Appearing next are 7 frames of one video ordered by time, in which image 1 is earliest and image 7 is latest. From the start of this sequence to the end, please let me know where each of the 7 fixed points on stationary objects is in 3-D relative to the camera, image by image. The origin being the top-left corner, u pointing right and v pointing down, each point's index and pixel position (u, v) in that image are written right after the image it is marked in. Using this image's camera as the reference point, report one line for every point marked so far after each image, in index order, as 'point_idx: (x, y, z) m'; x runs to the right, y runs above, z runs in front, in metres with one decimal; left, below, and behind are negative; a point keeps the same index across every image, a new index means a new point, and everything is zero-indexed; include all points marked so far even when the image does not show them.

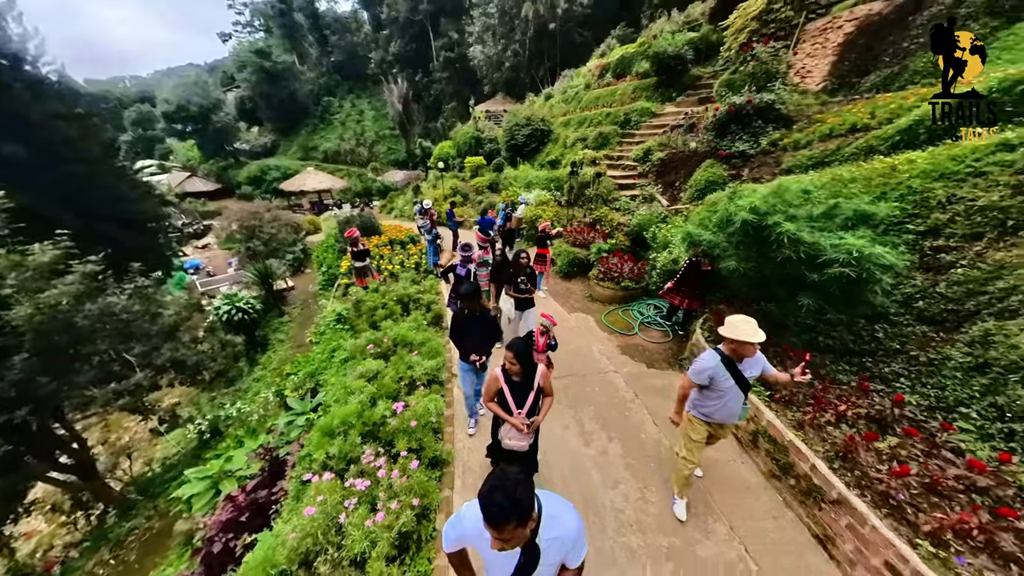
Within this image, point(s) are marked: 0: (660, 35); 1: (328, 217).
0: (+7.5, +12.7, +14.8) m
1: (-12.0, +4.5, +19.2) m
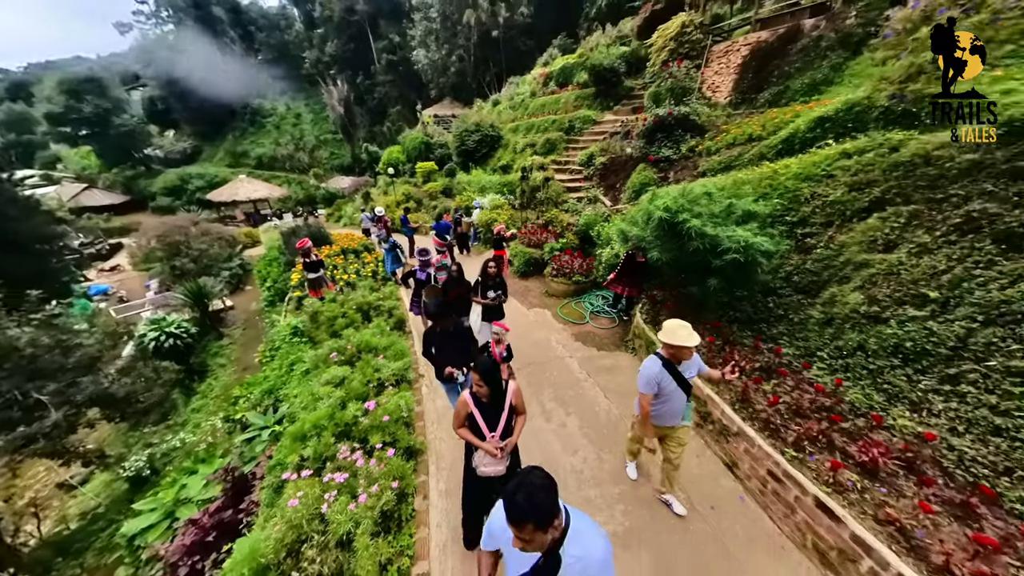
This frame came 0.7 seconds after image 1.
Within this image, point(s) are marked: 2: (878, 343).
0: (+4.5, +13.0, +16.1) m
1: (-14.7, +3.5, +17.9) m
2: (+3.6, -0.6, +2.9) m
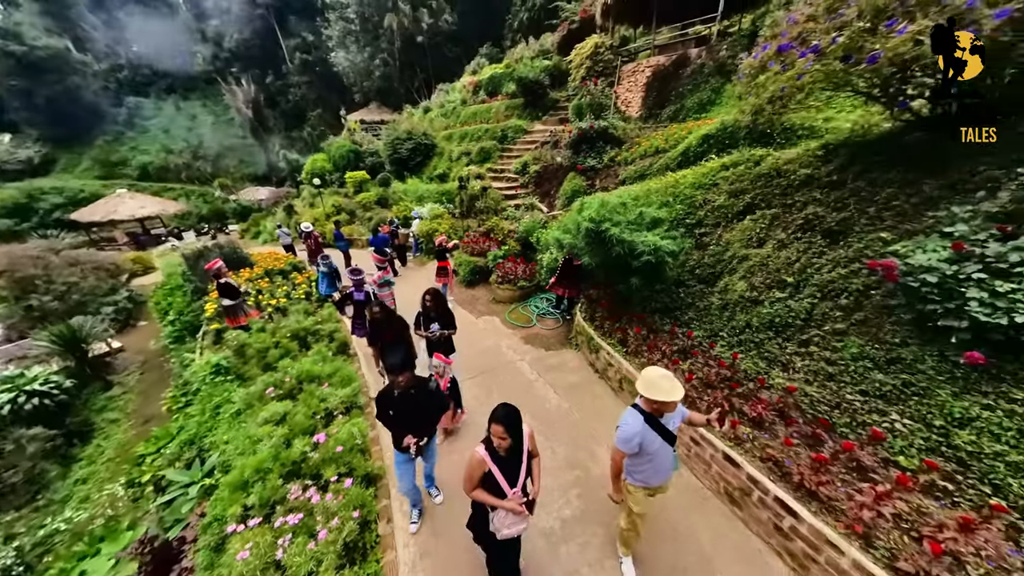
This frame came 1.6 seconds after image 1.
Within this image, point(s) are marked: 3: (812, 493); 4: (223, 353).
0: (+0.5, +12.9, +16.9) m
1: (-17.9, +1.8, +15.3) m
2: (+3.1, -0.4, +3.6) m
3: (+2.5, -1.7, +2.5) m
4: (-5.4, -1.2, +5.6) m
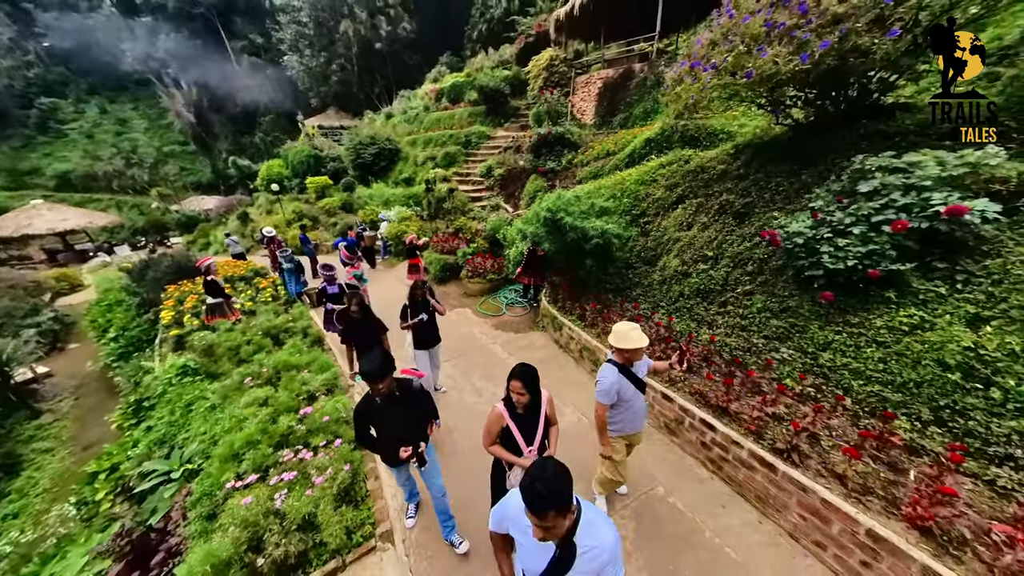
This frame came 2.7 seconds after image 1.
0: (-1.8, +12.9, +17.6) m
1: (-19.4, +1.0, +13.9) m
2: (+2.6, 0.0, +4.4) m
3: (+2.3, -1.3, +3.2) m
4: (-6.0, -1.2, +5.5) m
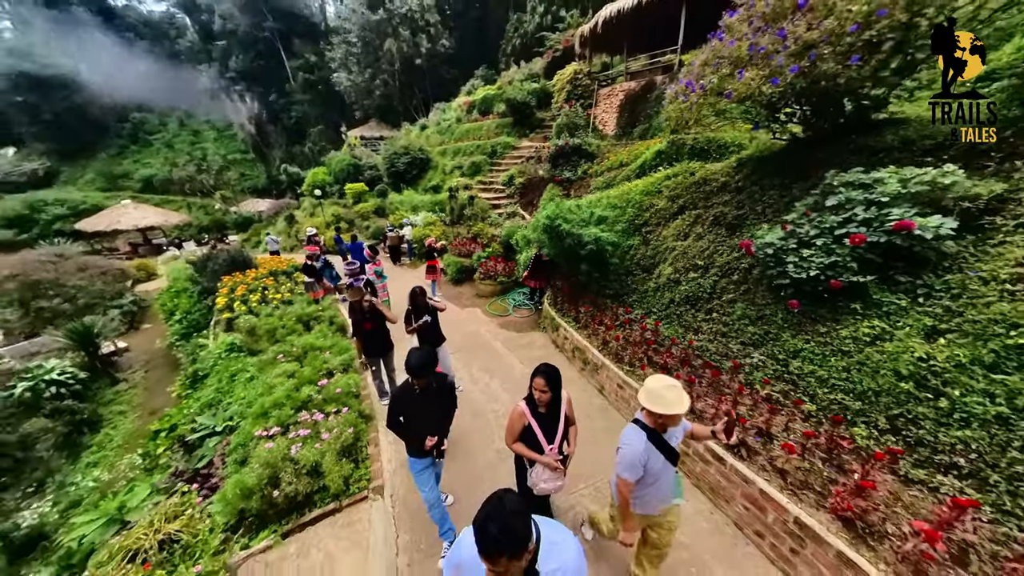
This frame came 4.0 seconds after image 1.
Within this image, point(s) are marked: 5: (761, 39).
0: (-0.1, +12.6, +18.4) m
1: (-18.5, +1.5, +16.1) m
2: (+2.6, -0.1, +4.6) m
3: (+2.0, -1.4, +3.4) m
4: (-6.0, -1.0, +6.4) m
5: (+3.2, +3.3, +4.0) m
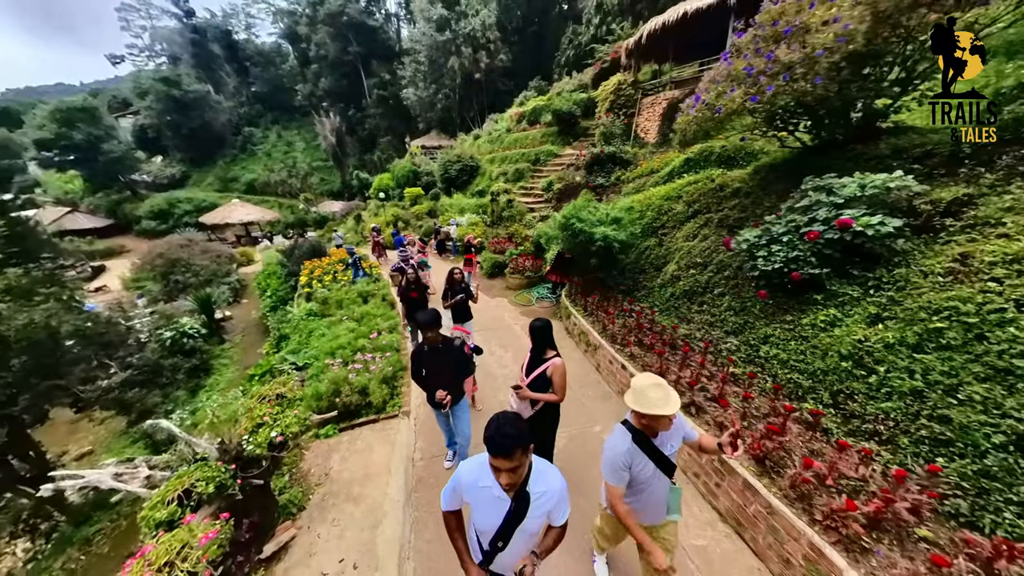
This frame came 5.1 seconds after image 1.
0: (+3.0, +12.5, +19.3) m
1: (-16.2, +2.7, +19.5) m
2: (+2.8, 0.0, +5.0) m
3: (+2.0, -1.2, +3.9) m
4: (-5.4, -0.4, +8.1) m
5: (+3.5, +3.4, +4.4) m
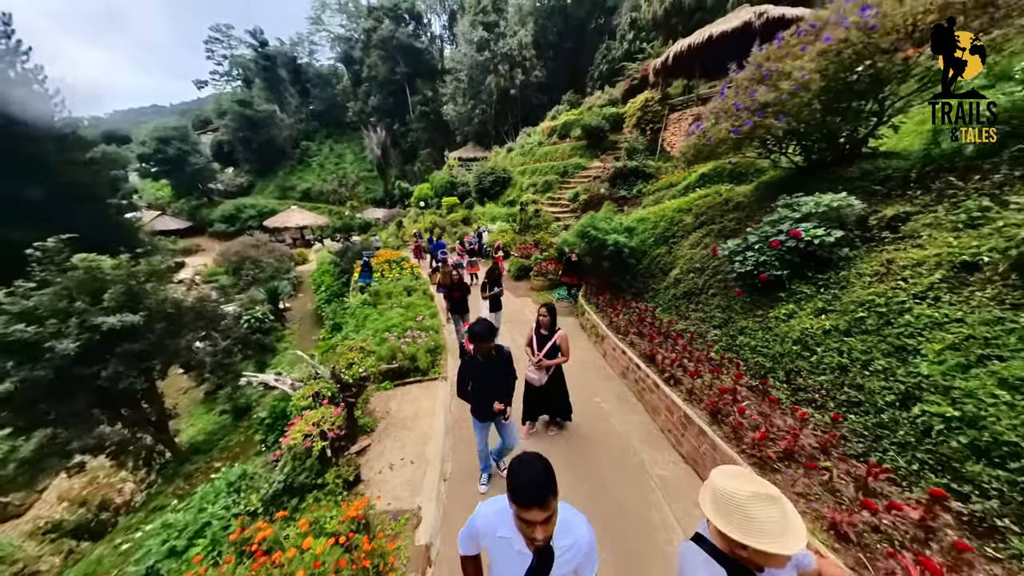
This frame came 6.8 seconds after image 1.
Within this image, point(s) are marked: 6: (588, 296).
0: (+5.2, +12.0, +20.2) m
1: (-14.3, +2.9, +22.1) m
2: (+3.2, -0.1, +5.8) m
3: (+2.3, -1.2, +4.7) m
4: (-4.7, -0.2, +9.6) m
5: (+4.0, +3.3, +5.2) m
6: (+2.0, -0.2, +7.7) m
